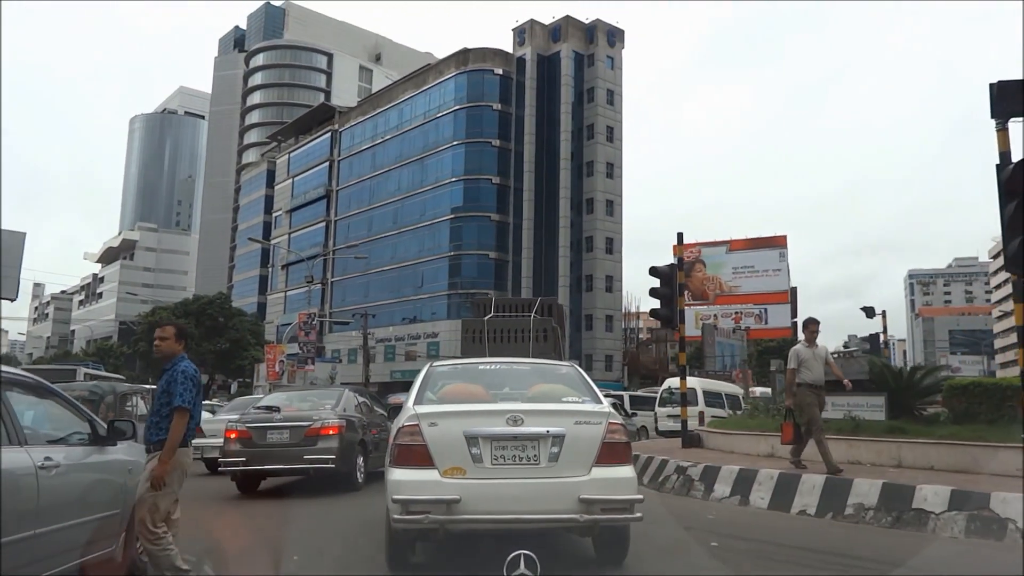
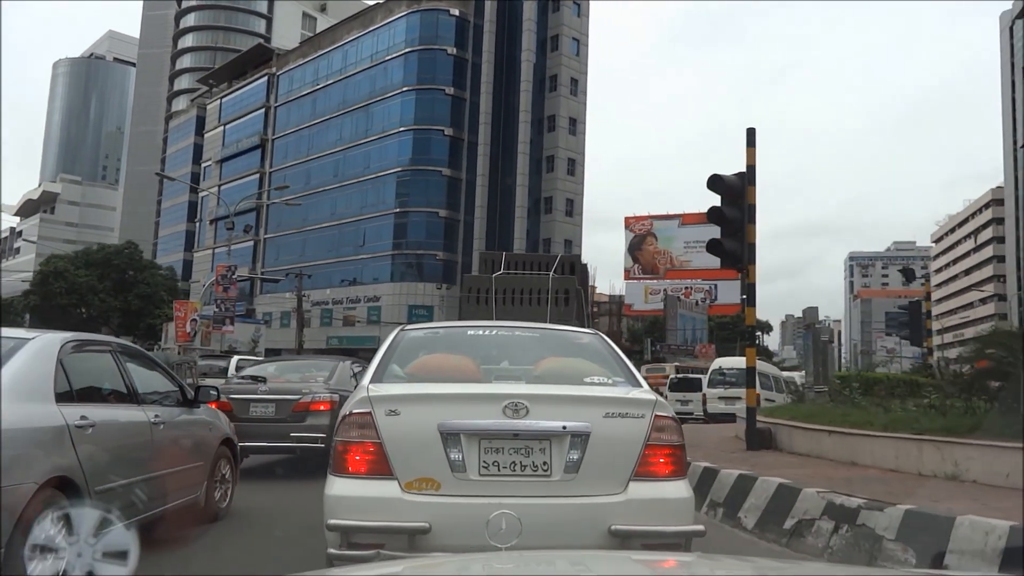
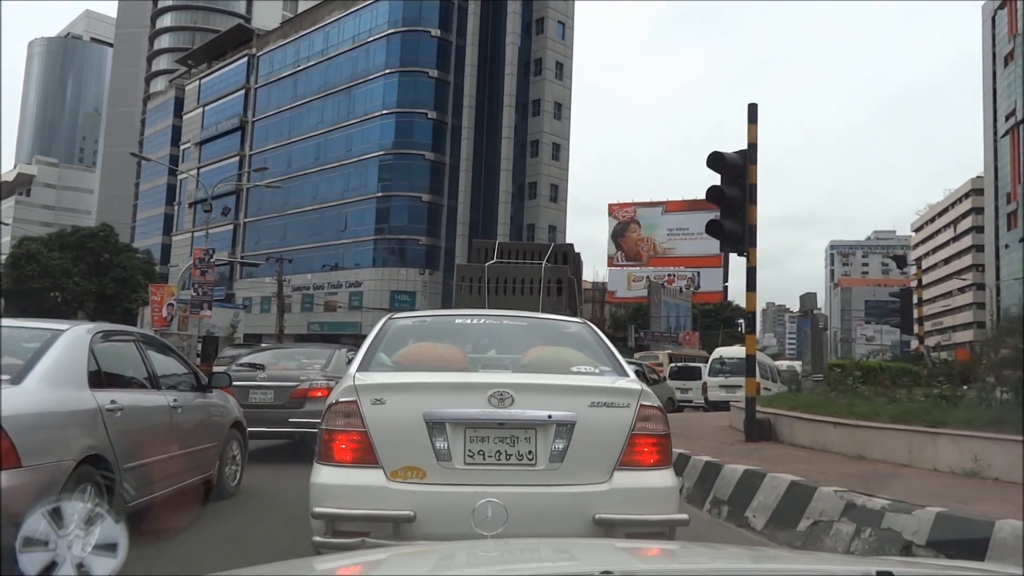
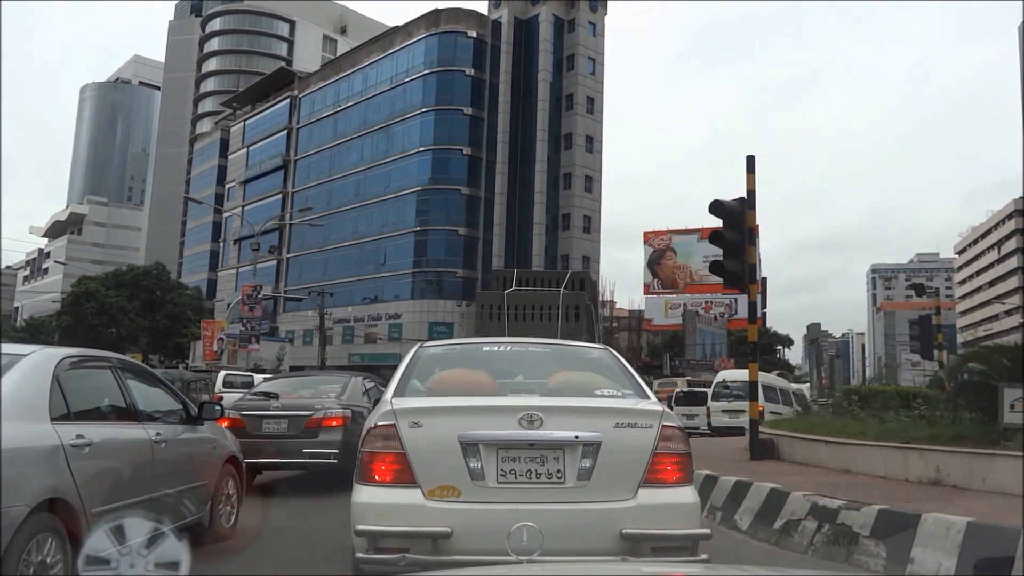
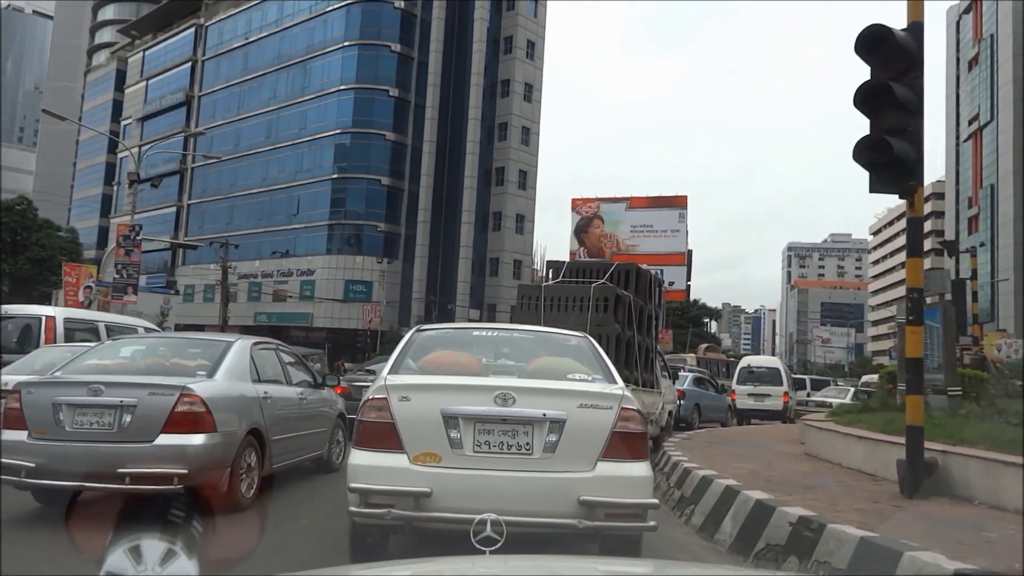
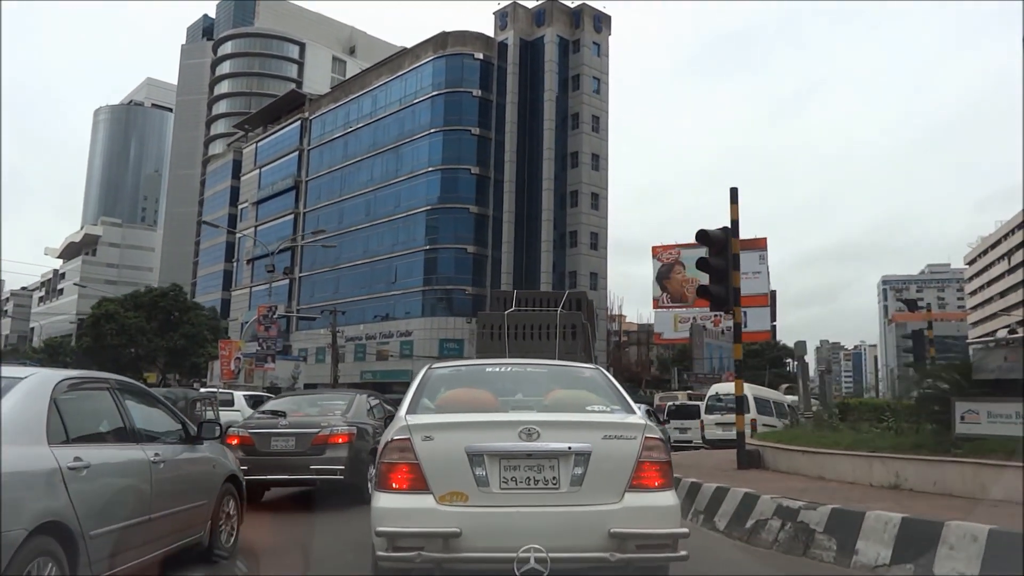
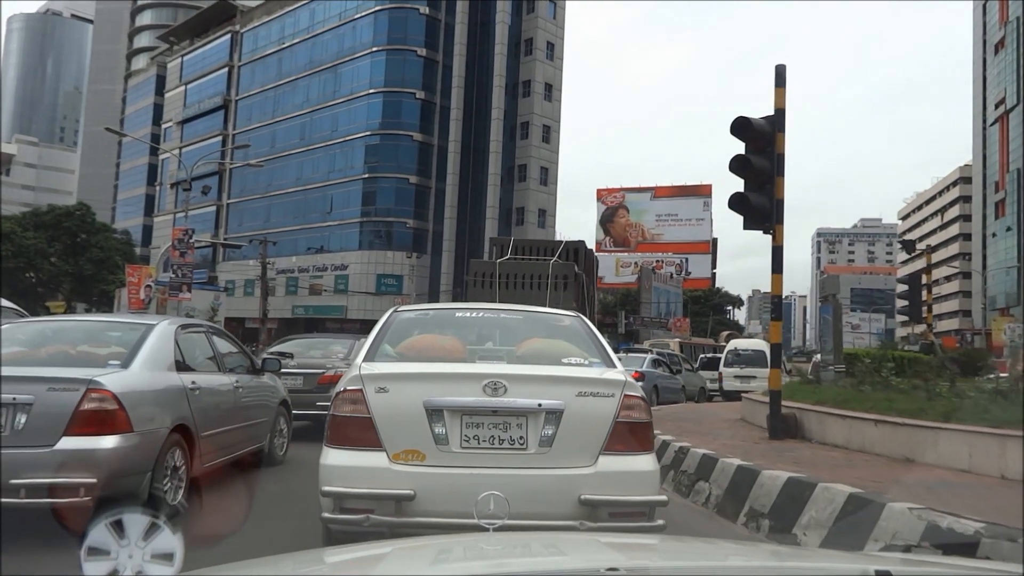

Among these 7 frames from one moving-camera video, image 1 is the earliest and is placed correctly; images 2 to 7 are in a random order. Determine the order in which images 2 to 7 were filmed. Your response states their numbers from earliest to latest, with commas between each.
6, 4, 2, 3, 7, 5
